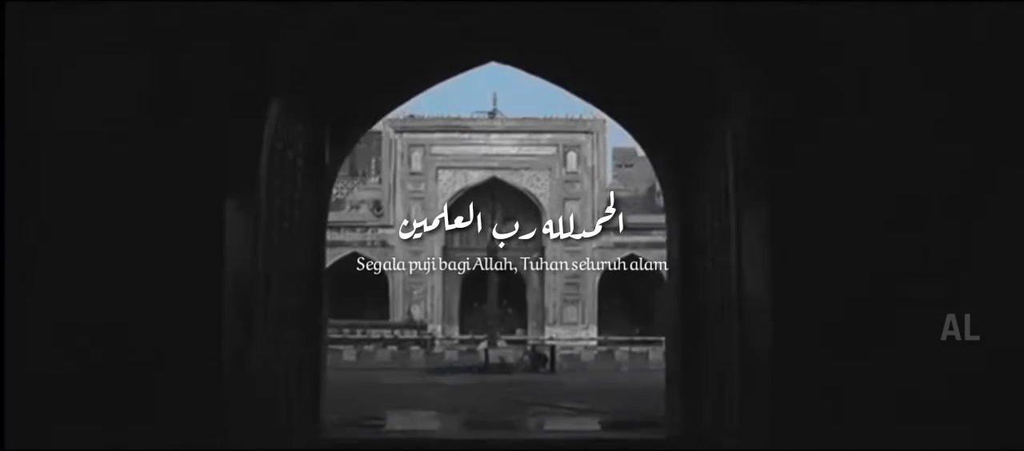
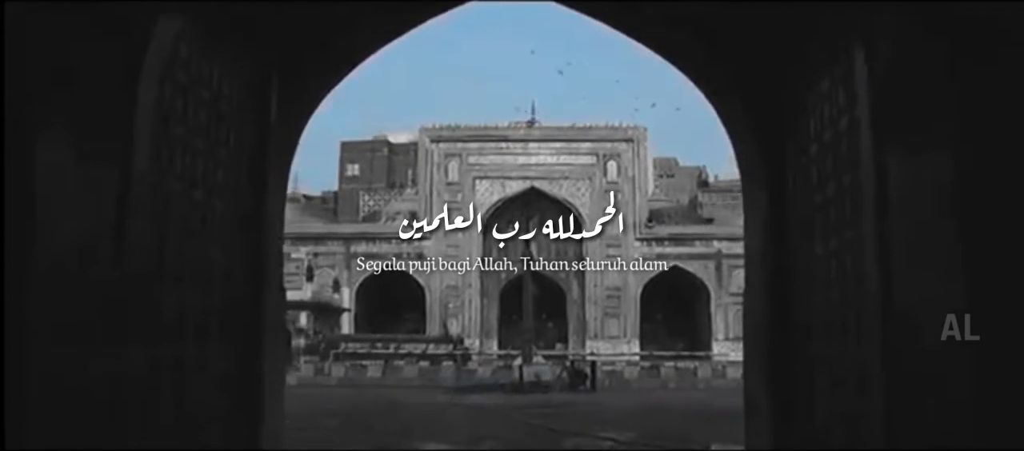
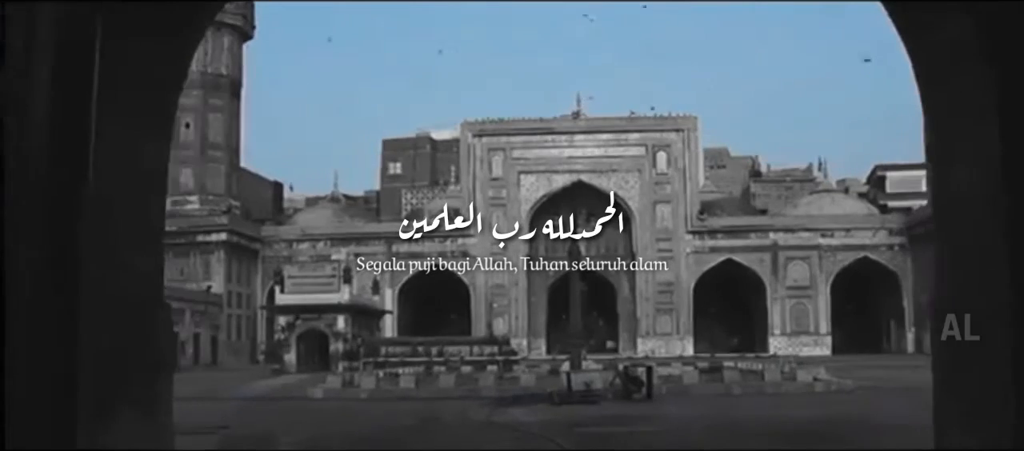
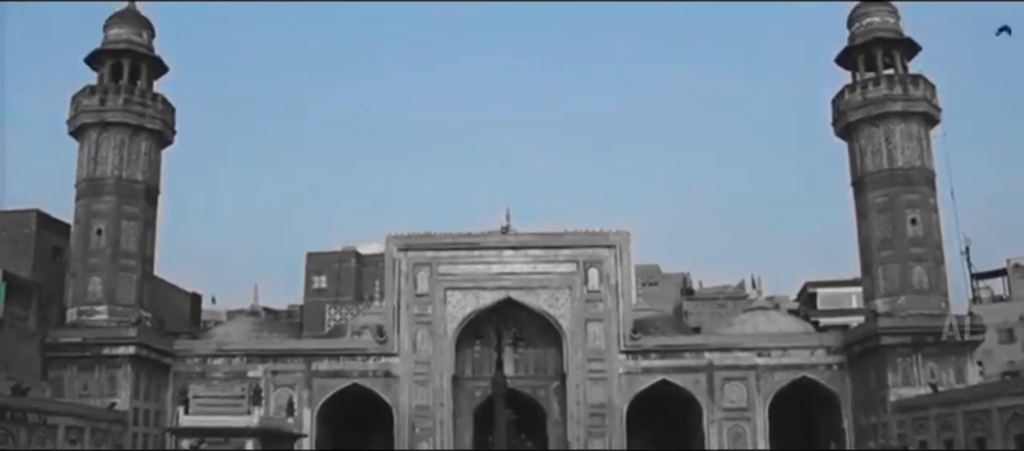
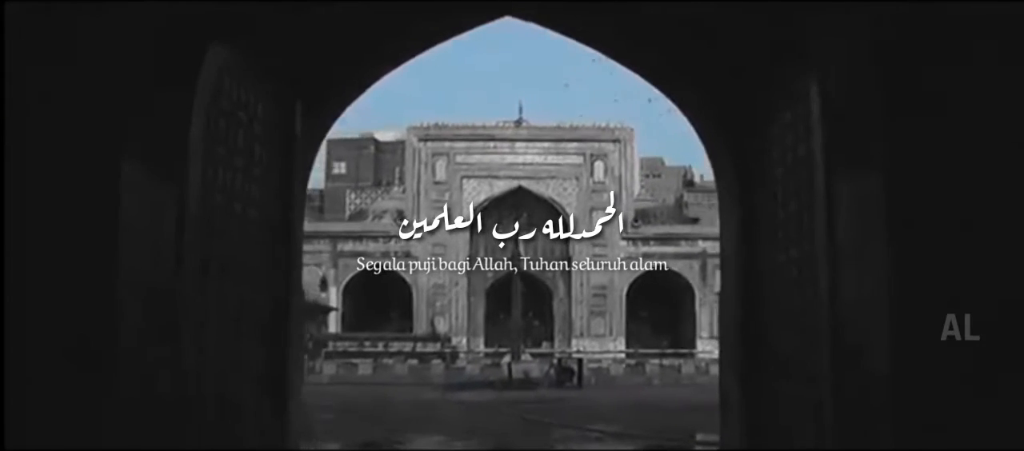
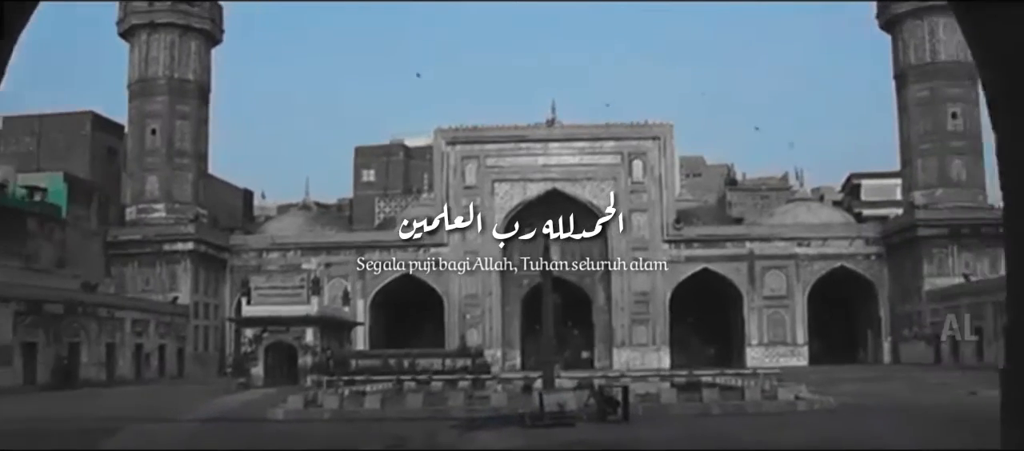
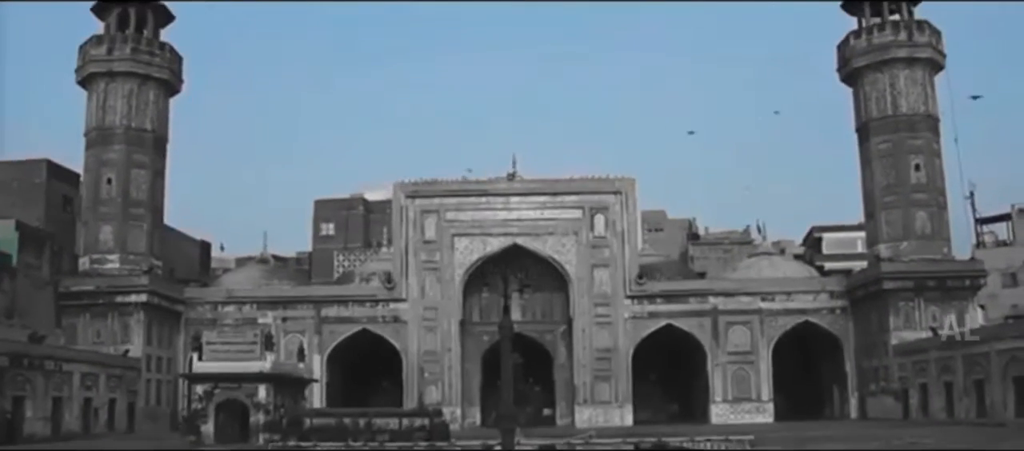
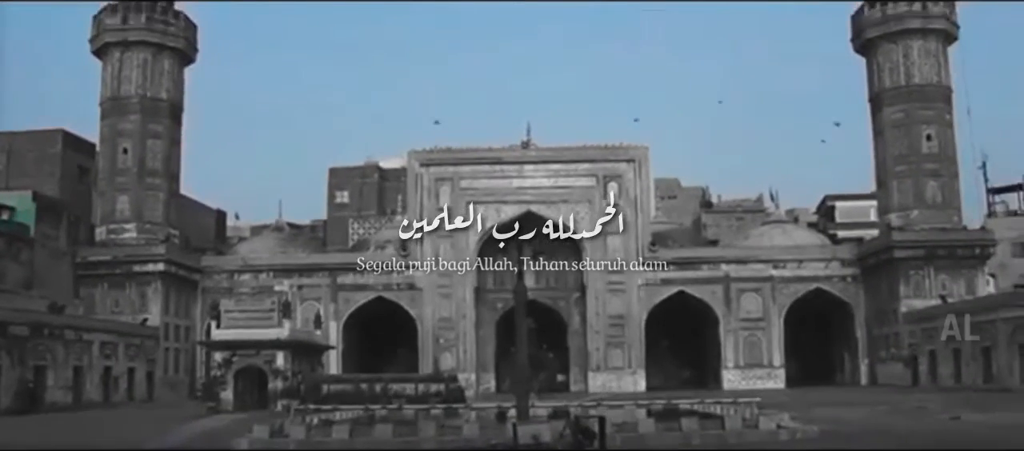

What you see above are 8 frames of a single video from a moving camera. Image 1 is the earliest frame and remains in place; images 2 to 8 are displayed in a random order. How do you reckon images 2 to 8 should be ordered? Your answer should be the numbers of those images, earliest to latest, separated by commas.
5, 2, 3, 6, 8, 7, 4
